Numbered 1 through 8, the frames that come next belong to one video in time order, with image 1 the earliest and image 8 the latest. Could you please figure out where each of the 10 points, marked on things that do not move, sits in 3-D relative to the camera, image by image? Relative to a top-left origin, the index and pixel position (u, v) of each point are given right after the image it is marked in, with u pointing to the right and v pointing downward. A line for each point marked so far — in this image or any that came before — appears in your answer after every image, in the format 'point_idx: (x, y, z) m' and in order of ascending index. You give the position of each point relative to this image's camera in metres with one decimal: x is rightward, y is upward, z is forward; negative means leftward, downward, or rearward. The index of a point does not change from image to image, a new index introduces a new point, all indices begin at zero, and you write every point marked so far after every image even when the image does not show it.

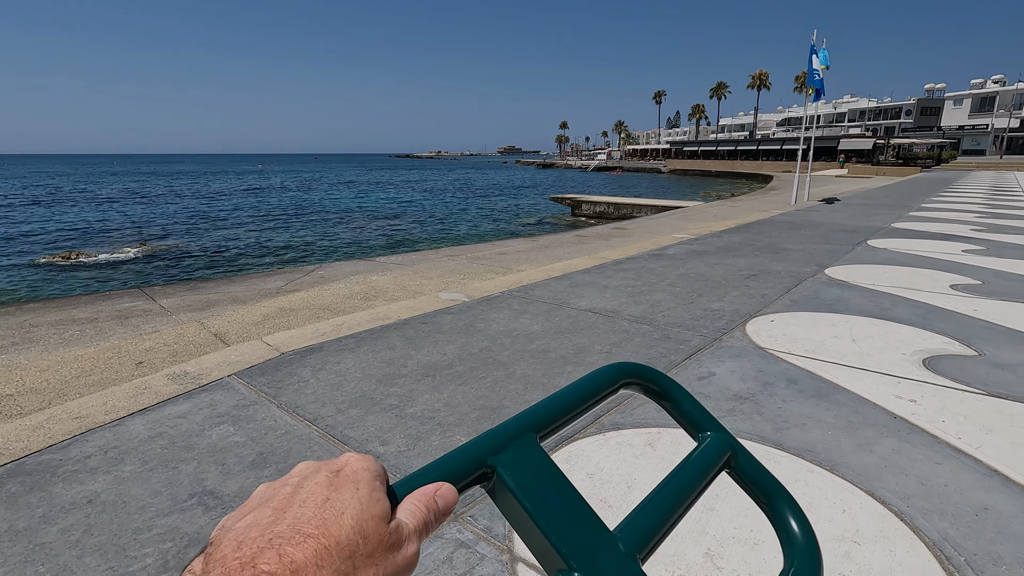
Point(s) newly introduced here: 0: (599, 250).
0: (+1.2, +0.5, +7.1) m
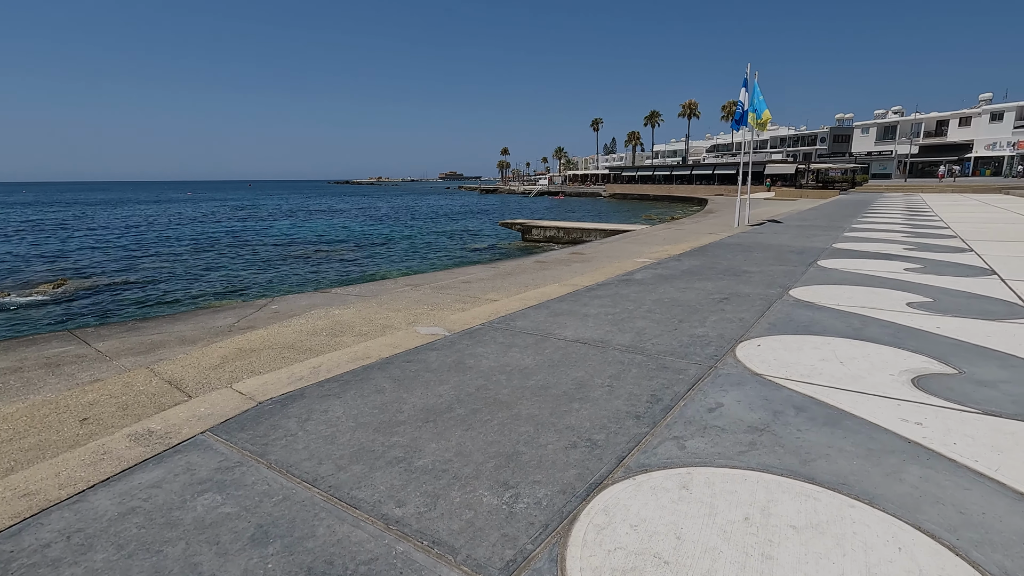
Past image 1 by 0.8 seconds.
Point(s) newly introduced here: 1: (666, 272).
0: (+0.7, +0.1, +7.1) m
1: (+1.9, +0.2, +6.5) m
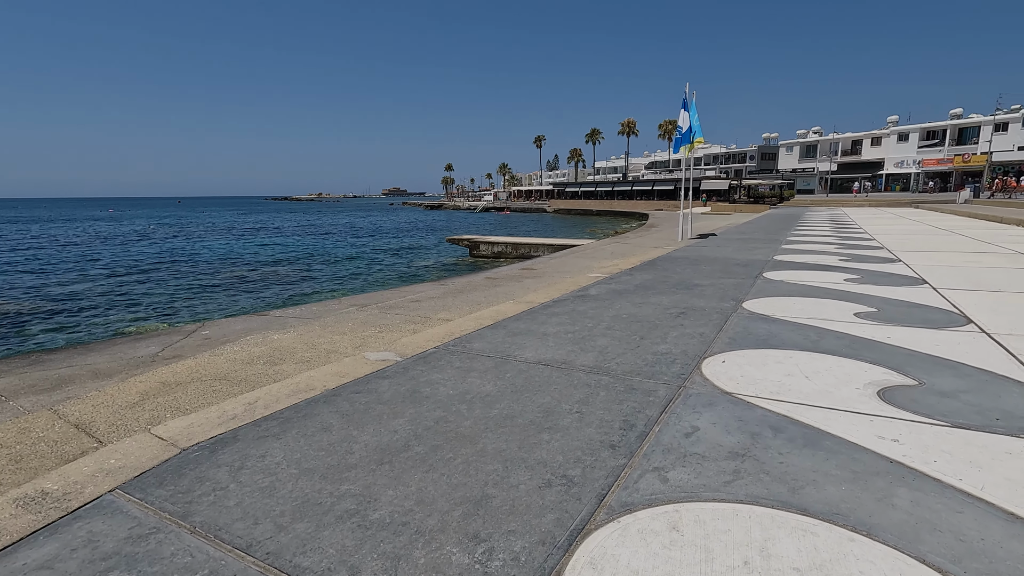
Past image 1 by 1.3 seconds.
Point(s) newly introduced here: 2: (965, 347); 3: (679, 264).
0: (+0.1, -0.1, +6.9) m
1: (+1.3, 0.0, +6.5) m
2: (+3.2, -0.4, +3.8) m
3: (+2.7, +0.4, +8.5) m
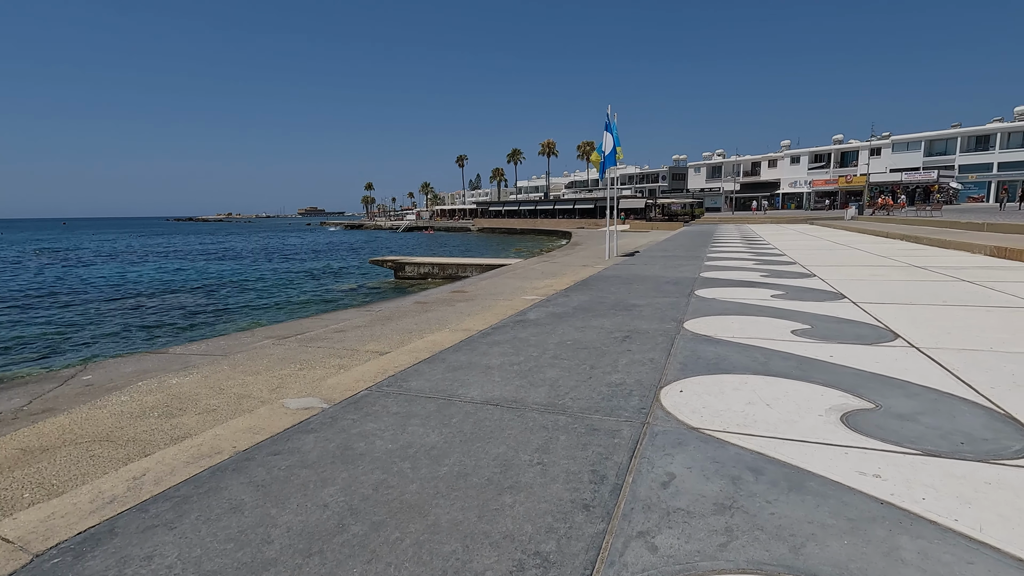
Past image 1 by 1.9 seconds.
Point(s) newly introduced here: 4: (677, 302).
0: (-0.7, -0.4, +6.6) m
1: (+0.5, -0.3, +6.3) m
2: (+2.8, -0.5, +3.8) m
3: (+1.6, +0.1, +8.5) m
4: (+2.0, -0.2, +6.6) m
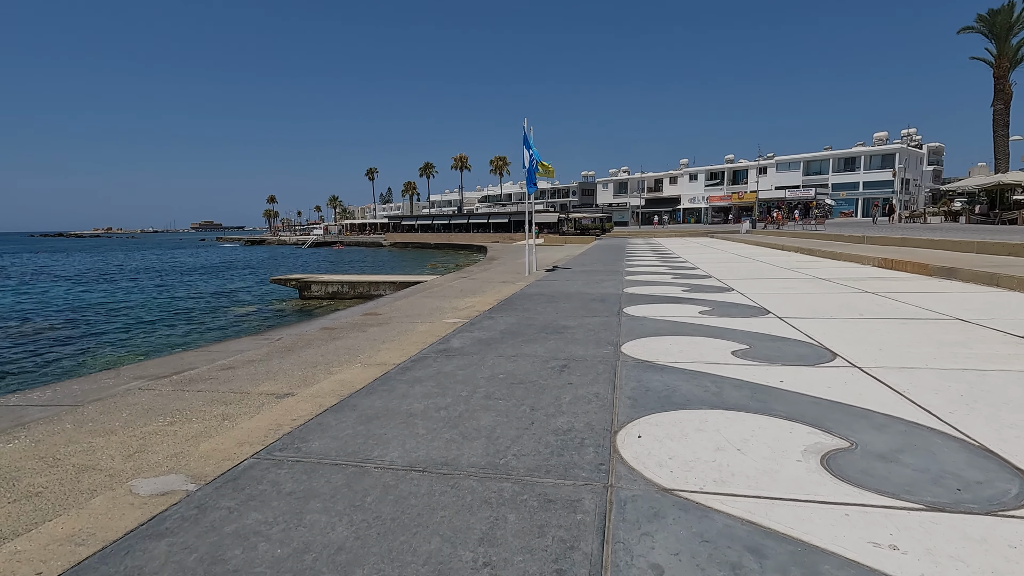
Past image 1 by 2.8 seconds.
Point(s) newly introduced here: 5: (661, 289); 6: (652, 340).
0: (-1.6, -0.7, +5.8) m
1: (-0.3, -0.5, +5.7) m
2: (+2.3, -0.7, +3.7) m
3: (+0.4, -0.2, +8.1) m
4: (+1.1, -0.4, +6.3) m
5: (+2.6, 0.0, +9.3) m
6: (+1.4, -0.5, +5.2) m
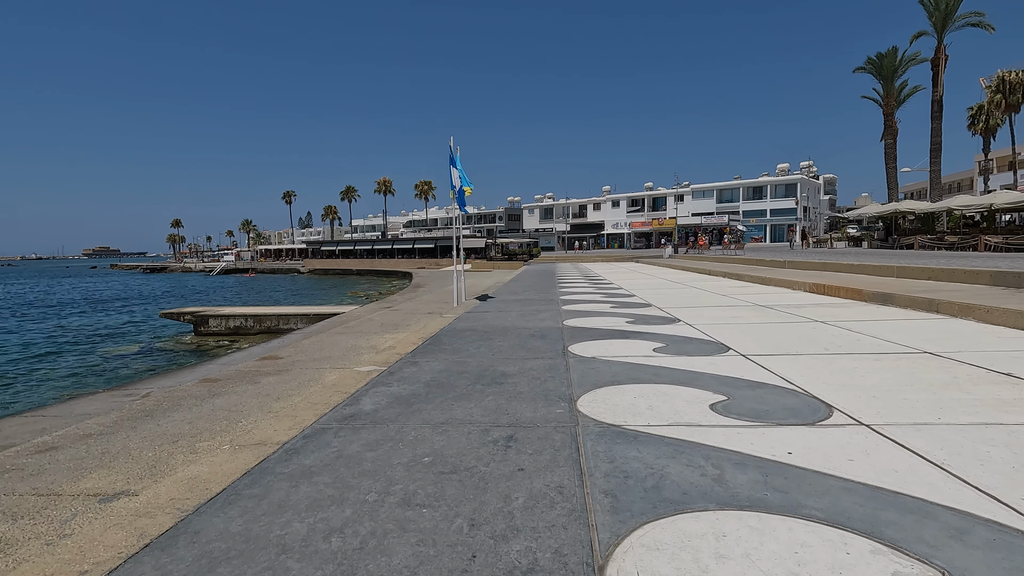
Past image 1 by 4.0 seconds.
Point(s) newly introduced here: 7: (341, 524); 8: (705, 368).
0: (-2.2, -1.1, +4.5) m
1: (-0.9, -0.9, +4.6) m
2: (+2.0, -0.9, +2.9) m
3: (-0.6, -0.7, +7.0) m
4: (+0.4, -0.8, +5.4) m
5: (+1.4, -0.5, +8.6) m
6: (+0.8, -0.8, +4.3) m
7: (-0.7, -1.0, +2.3) m
8: (+1.8, -0.7, +5.1) m
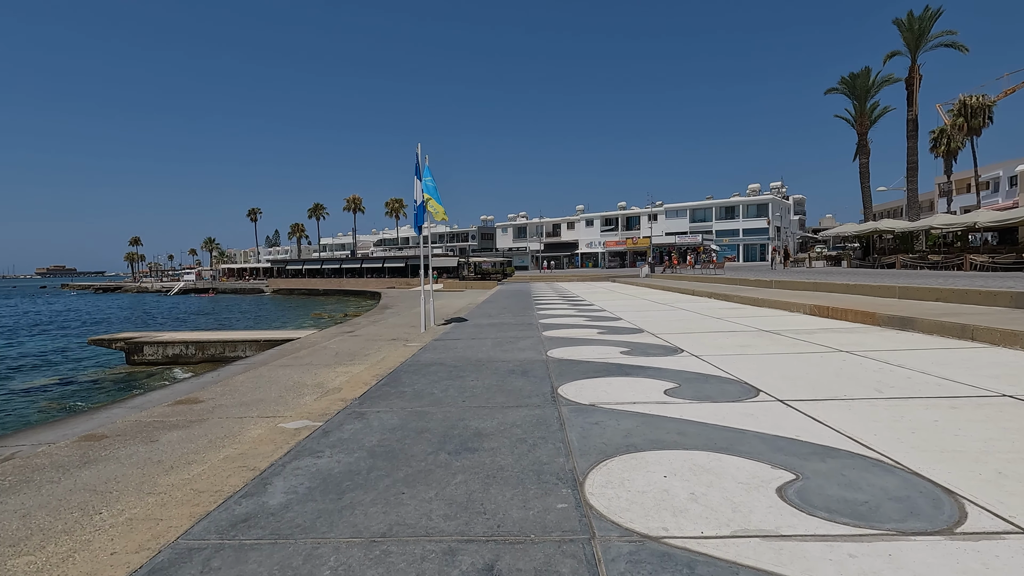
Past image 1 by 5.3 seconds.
0: (-2.3, -1.3, +3.1) m
1: (-1.0, -1.1, +3.3) m
2: (+1.9, -1.0, +1.7) m
3: (-0.8, -1.0, +5.7) m
4: (+0.2, -1.0, +4.1) m
5: (+1.1, -0.9, +7.4) m
6: (+0.7, -1.0, +3.1) m
7: (-0.8, -1.1, +1.0) m
8: (+1.6, -1.0, +3.9) m
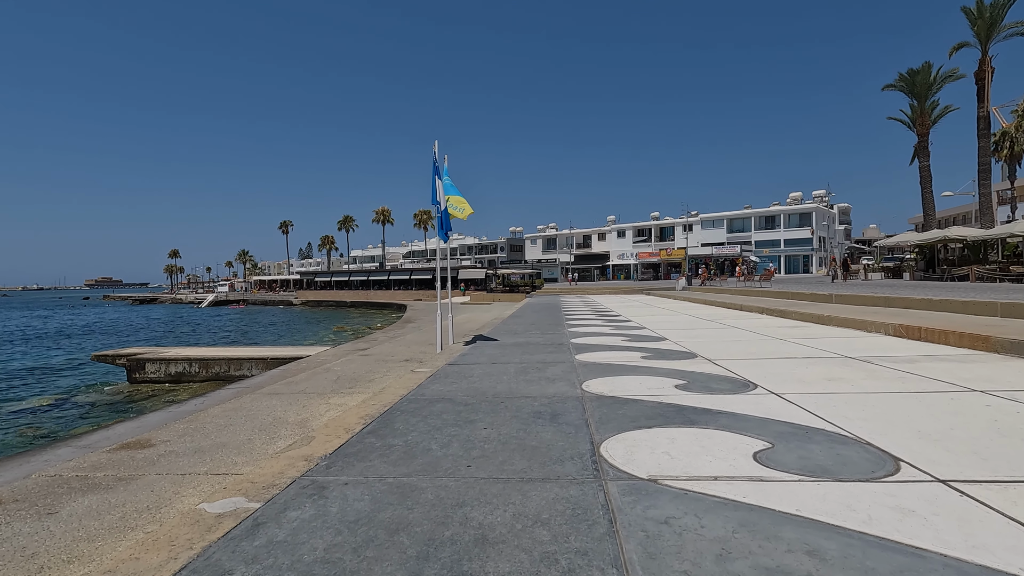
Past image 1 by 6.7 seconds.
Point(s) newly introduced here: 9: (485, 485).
0: (-2.3, -1.4, +1.8) m
1: (-1.0, -1.1, +1.9) m
2: (+1.9, -1.1, +0.2) m
3: (-0.6, -1.1, +4.4) m
4: (+0.4, -1.1, +2.7) m
5: (+1.4, -1.0, +5.9) m
6: (+0.7, -1.1, +1.7) m
7: (-0.8, -1.2, -0.3) m
8: (+1.7, -1.1, +2.4) m
9: (-0.1, -1.1, +3.0) m
